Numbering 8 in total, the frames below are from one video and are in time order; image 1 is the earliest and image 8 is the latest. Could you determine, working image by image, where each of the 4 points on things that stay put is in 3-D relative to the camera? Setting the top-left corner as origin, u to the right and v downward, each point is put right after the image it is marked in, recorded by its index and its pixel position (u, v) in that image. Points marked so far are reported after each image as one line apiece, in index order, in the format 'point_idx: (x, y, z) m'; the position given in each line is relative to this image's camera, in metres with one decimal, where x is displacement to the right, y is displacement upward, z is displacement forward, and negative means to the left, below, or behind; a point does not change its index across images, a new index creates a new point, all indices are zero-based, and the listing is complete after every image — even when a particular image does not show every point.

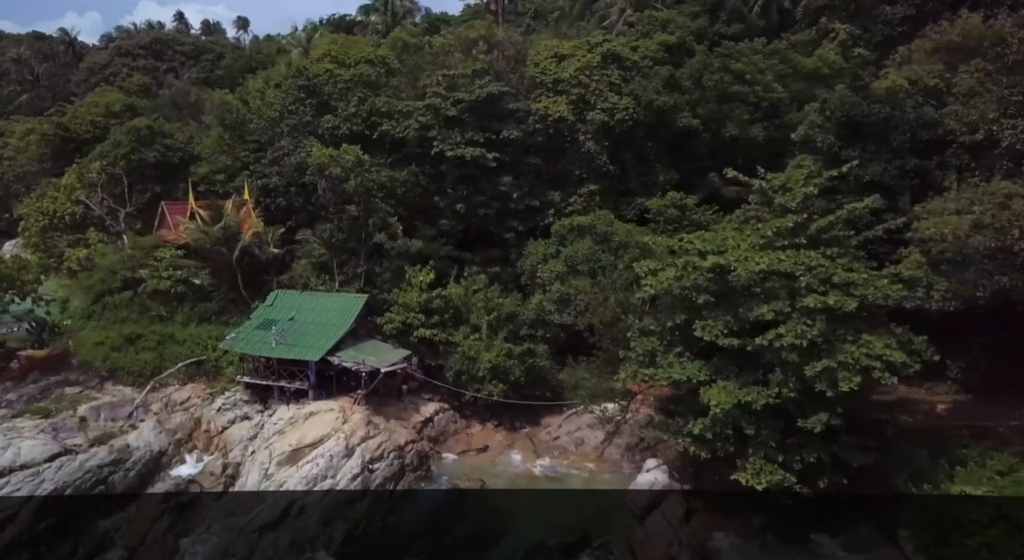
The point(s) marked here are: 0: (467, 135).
0: (-0.9, +3.3, +15.3) m
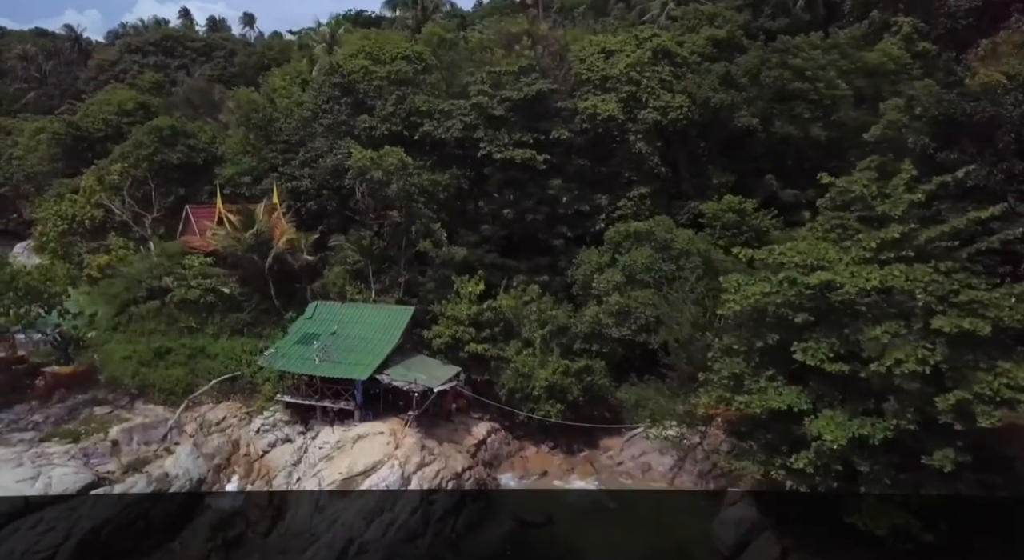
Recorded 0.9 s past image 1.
0: (+0.2, +3.1, +14.4) m
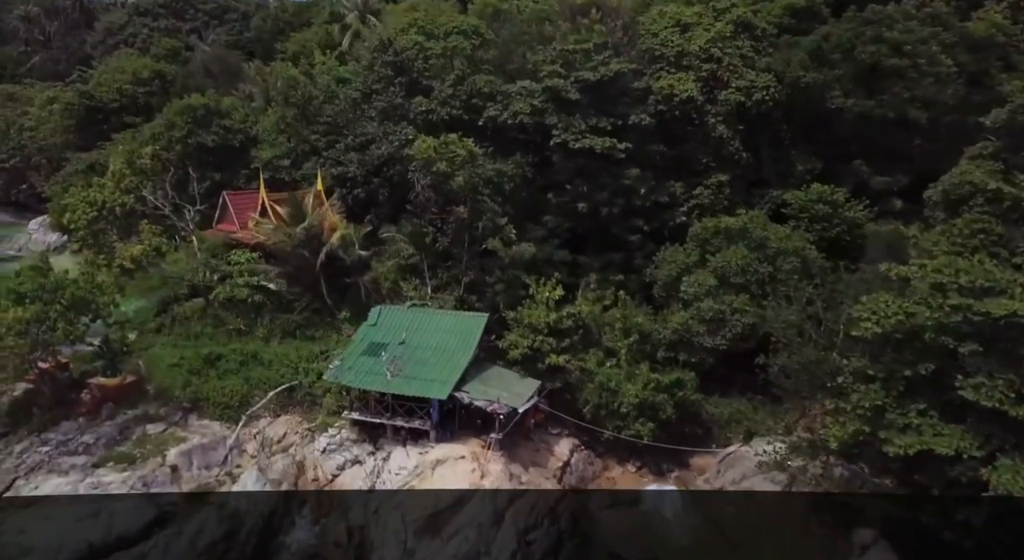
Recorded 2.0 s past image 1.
0: (+1.6, +3.1, +13.2) m
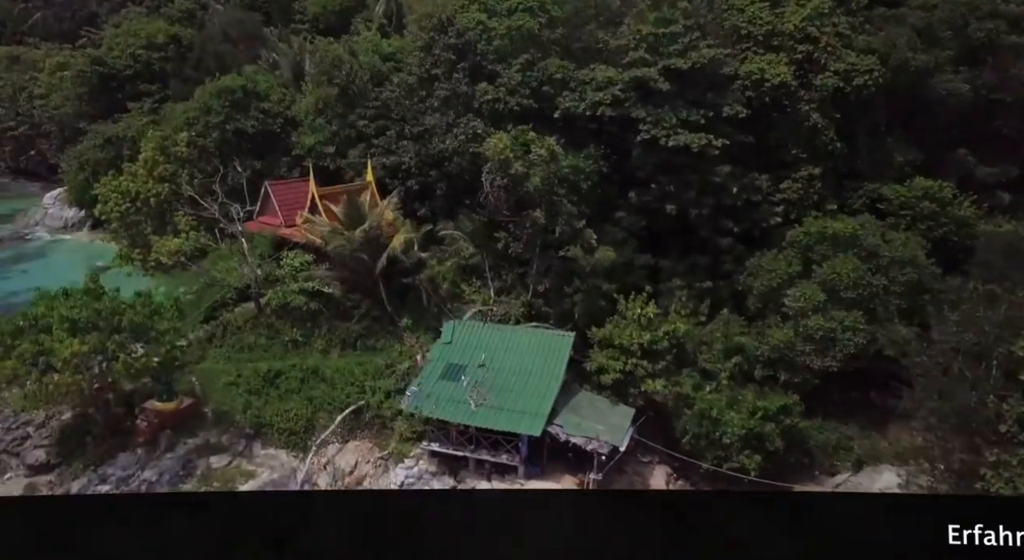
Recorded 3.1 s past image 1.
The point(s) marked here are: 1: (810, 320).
0: (+3.0, +3.0, +11.9) m
1: (+4.7, -0.6, +10.6) m
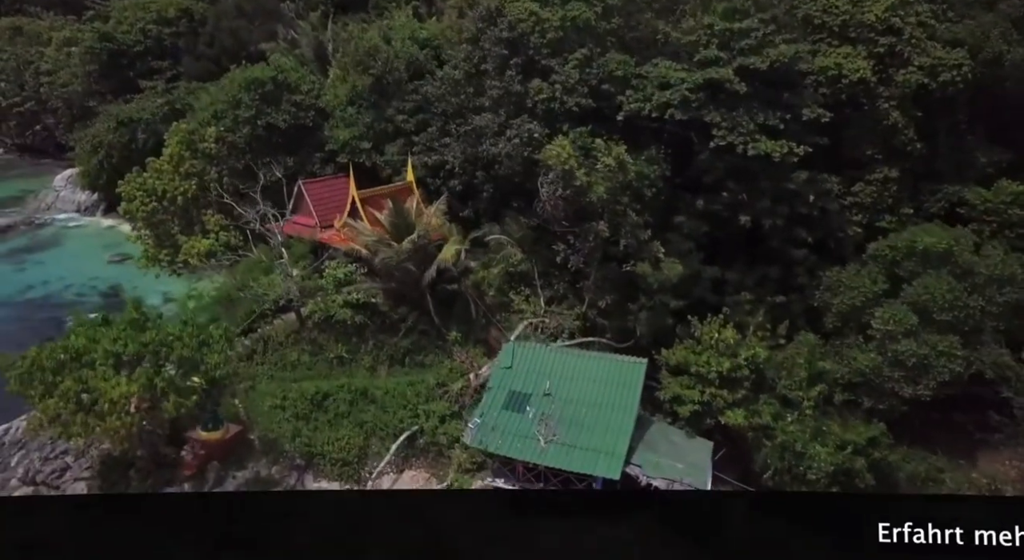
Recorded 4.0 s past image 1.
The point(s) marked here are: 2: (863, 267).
0: (+4.0, +2.7, +11.0) m
1: (+5.7, -0.9, +9.8) m
2: (+5.7, +0.2, +10.8) m
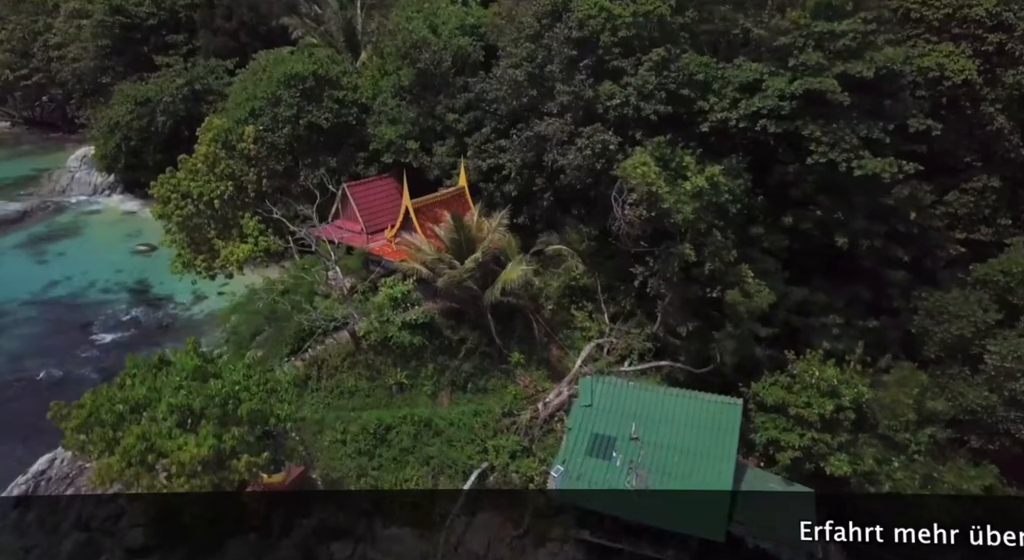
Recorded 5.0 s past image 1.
0: (+5.1, +2.3, +10.0) m
1: (+6.8, -1.4, +9.0) m
2: (+6.8, -0.2, +10.0) m
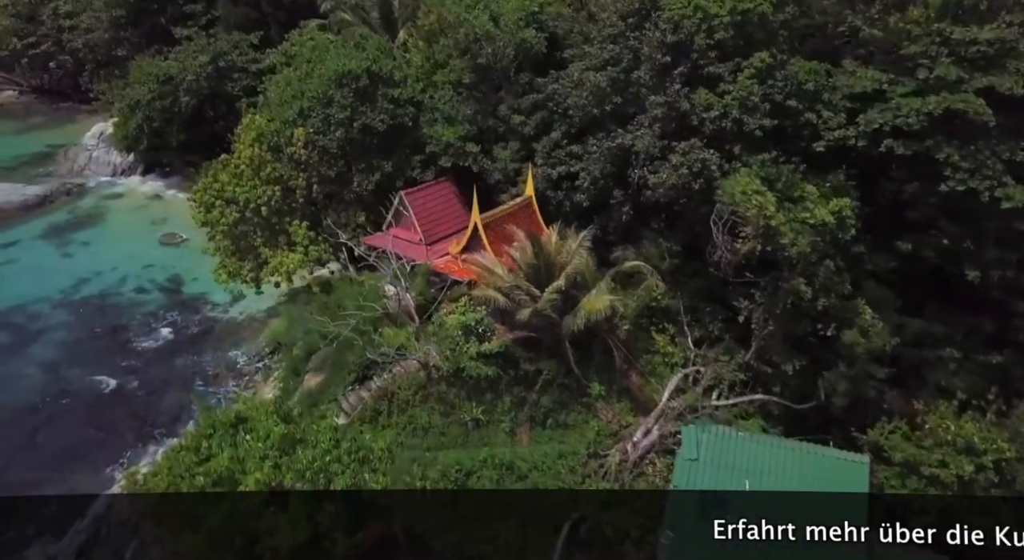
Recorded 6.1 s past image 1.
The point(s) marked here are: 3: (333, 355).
0: (+6.4, +1.8, +8.9) m
1: (+8.0, -1.9, +8.1) m
2: (+8.1, -0.7, +9.0) m
3: (-3.2, -1.3, +11.8) m
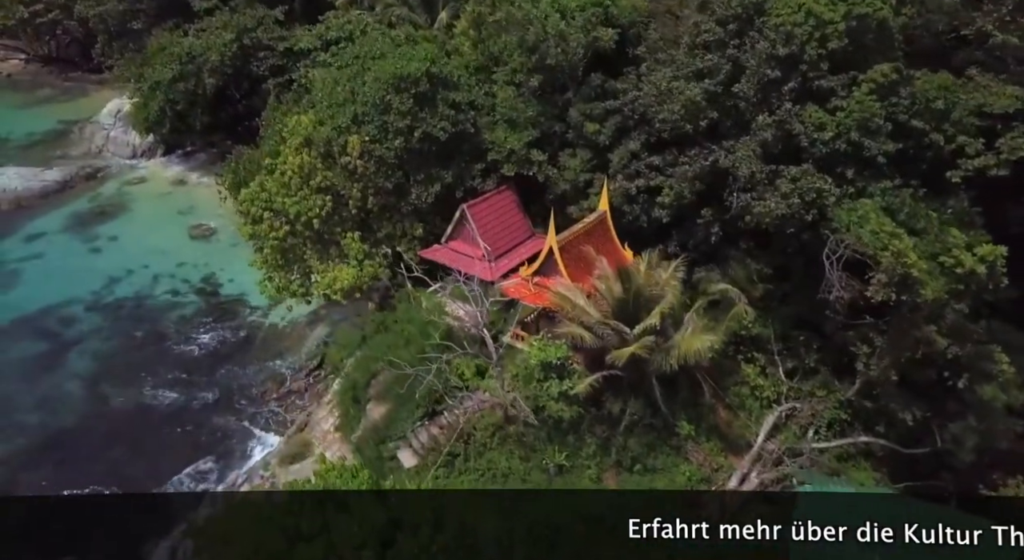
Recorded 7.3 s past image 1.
0: (+7.6, +1.2, +7.9) m
1: (+9.3, -2.6, +7.3) m
2: (+9.3, -1.2, +8.1) m
3: (-1.9, -1.7, +11.1) m
